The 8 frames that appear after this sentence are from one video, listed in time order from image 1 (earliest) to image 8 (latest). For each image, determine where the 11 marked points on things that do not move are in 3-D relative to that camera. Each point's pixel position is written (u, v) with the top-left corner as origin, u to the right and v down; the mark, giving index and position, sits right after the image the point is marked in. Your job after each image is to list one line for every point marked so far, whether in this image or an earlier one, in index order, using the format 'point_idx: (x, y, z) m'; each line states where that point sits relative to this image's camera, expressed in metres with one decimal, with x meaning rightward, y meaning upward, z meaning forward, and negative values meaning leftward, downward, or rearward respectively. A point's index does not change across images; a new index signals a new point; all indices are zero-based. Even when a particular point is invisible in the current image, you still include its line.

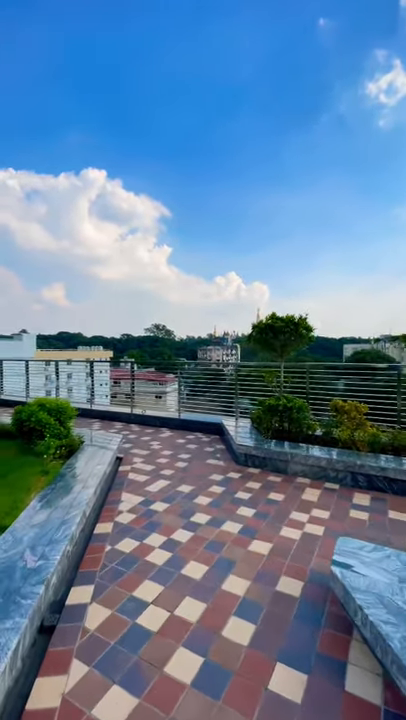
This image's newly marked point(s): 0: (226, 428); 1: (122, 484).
0: (+0.3, -1.0, +4.8) m
1: (-0.8, -1.3, +3.2) m
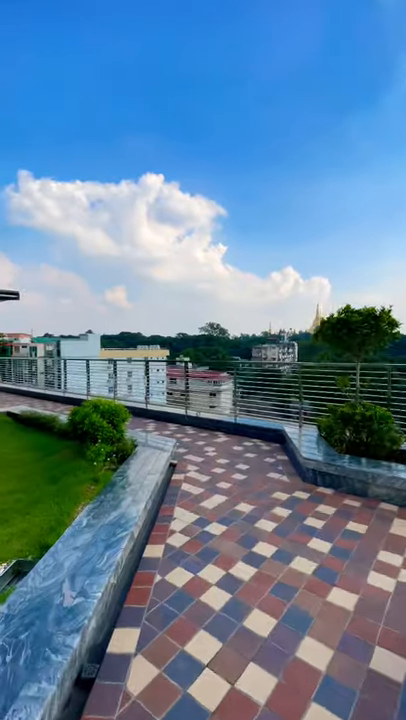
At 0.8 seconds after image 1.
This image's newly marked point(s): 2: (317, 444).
0: (+1.1, -1.0, +4.3) m
1: (-0.2, -1.3, +2.9) m
2: (+1.4, -1.0, +3.8) m
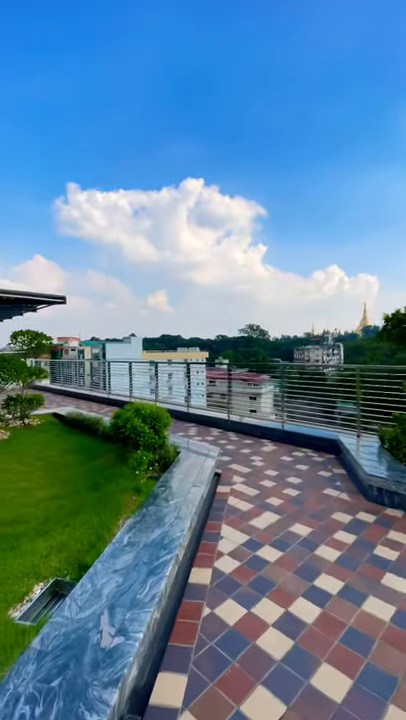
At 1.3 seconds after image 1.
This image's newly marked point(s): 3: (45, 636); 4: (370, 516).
0: (+1.7, -1.0, +3.9) m
1: (+0.2, -1.3, +2.7) m
2: (+1.9, -1.0, +3.4) m
3: (-0.6, -1.1, +1.3) m
4: (+1.4, -1.3, +2.6) m
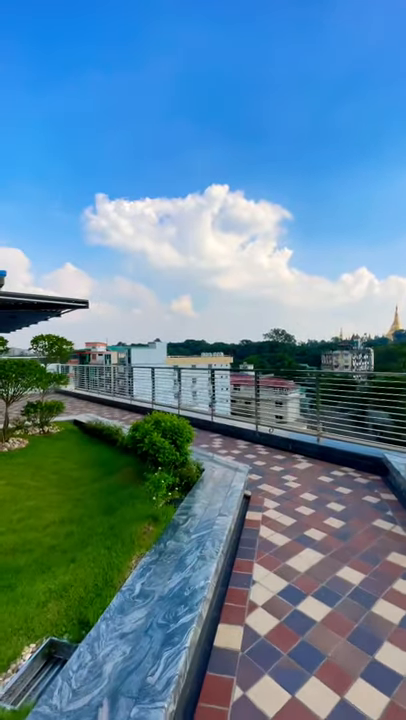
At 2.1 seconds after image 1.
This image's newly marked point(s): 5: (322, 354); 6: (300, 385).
0: (+2.0, -1.1, +3.4) m
1: (+0.4, -1.3, +2.3) m
2: (+2.1, -1.1, +2.8) m
3: (-0.5, -1.2, +1.0) m
4: (+1.5, -1.3, +2.1) m
5: (+6.8, +0.3, +18.2) m
6: (+1.4, -0.4, +4.6) m
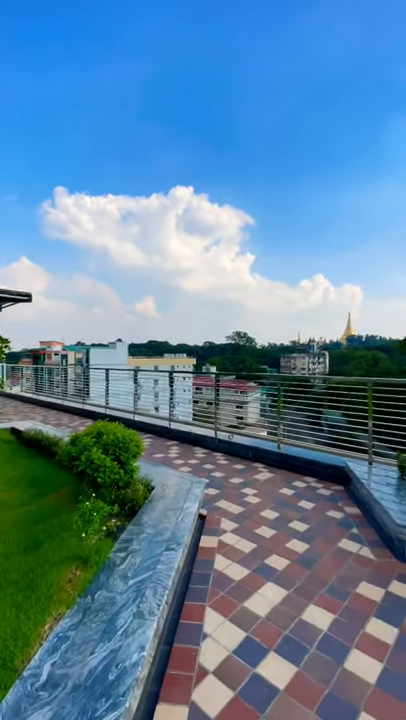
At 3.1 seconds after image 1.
0: (+1.5, -1.2, +3.2) m
1: (0.0, -1.3, +1.9) m
2: (+1.7, -1.1, +2.7) m
3: (-0.7, -1.2, +0.5) m
4: (+1.2, -1.3, +1.9) m
5: (+4.6, +0.2, +18.5) m
6: (+0.8, -0.4, +4.3) m
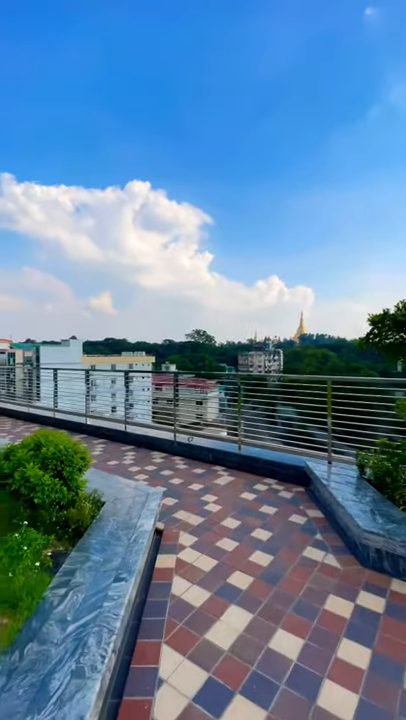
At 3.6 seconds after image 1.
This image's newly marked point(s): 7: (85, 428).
0: (+1.1, -1.1, +3.1) m
1: (-0.2, -1.3, +1.7) m
2: (+1.4, -1.1, +2.7) m
3: (-0.8, -1.2, +0.2) m
4: (+1.0, -1.3, +1.8) m
5: (+2.2, +0.3, +18.7) m
6: (+0.3, -0.4, +4.2) m
7: (-2.1, -1.2, +5.6) m
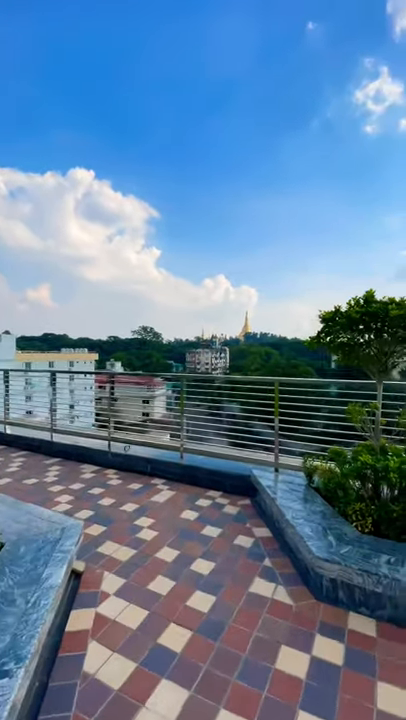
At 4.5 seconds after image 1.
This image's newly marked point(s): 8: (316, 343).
0: (+0.5, -1.1, +2.9) m
1: (-0.5, -1.4, +1.2) m
2: (+0.9, -1.1, +2.5) m
3: (-0.8, -1.2, -0.3) m
4: (+0.6, -1.4, +1.5) m
5: (-0.9, +0.4, +18.4) m
6: (-0.5, -0.4, +3.8) m
7: (-3.0, -1.2, +4.8) m
8: (+0.9, +0.1, +2.4) m
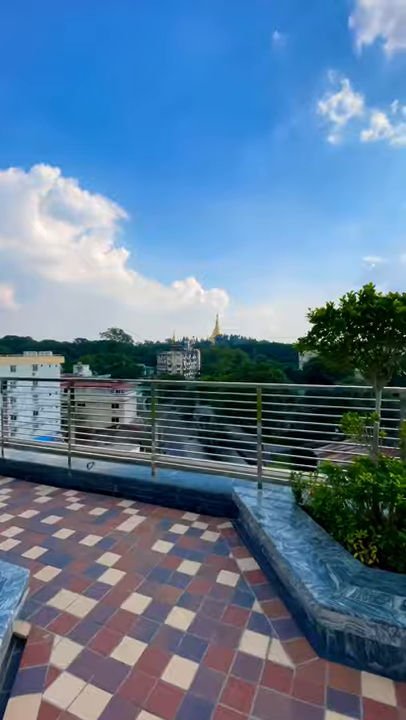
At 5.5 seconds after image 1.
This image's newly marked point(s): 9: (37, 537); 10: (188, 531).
0: (+0.3, -1.2, +2.6) m
1: (-0.6, -1.4, +0.8) m
2: (+0.7, -1.2, +2.2) m
3: (-0.7, -1.2, -0.7) m
4: (+0.6, -1.4, +1.2) m
5: (-2.5, +0.3, +17.9) m
6: (-0.7, -0.4, +3.3) m
7: (-3.4, -1.2, +4.2) m
8: (+0.7, +0.1, +2.1) m
9: (-1.3, -1.3, +2.4) m
10: (-0.1, -1.3, +2.5) m
